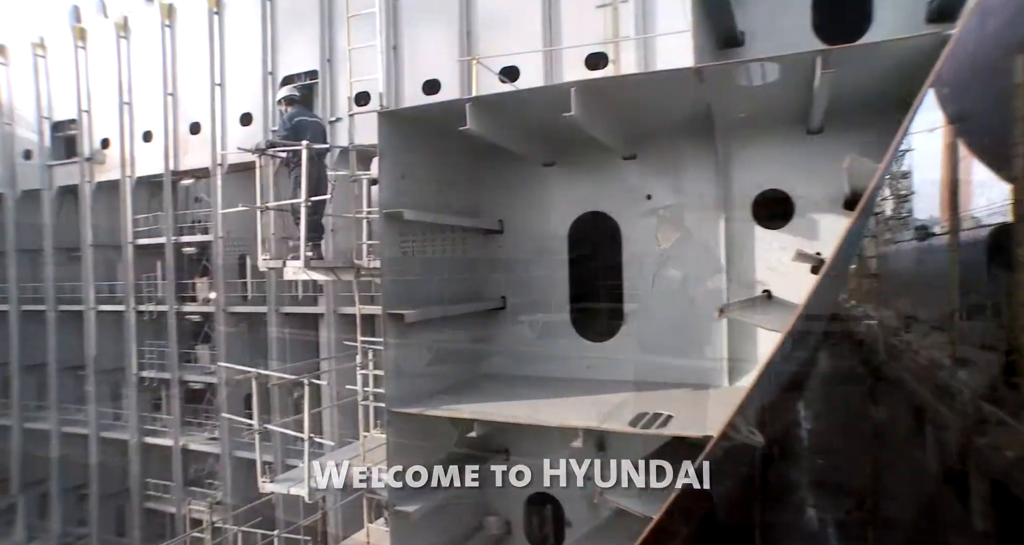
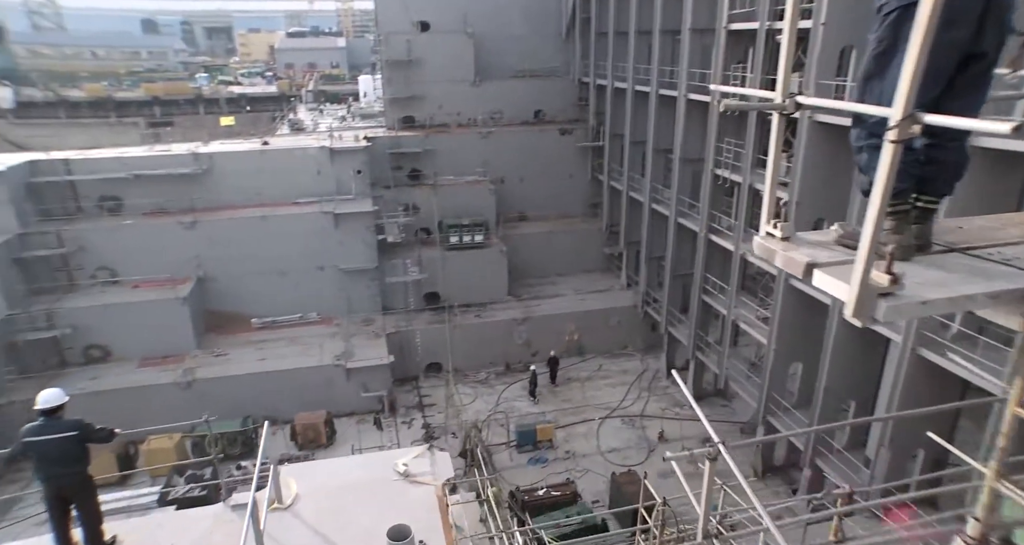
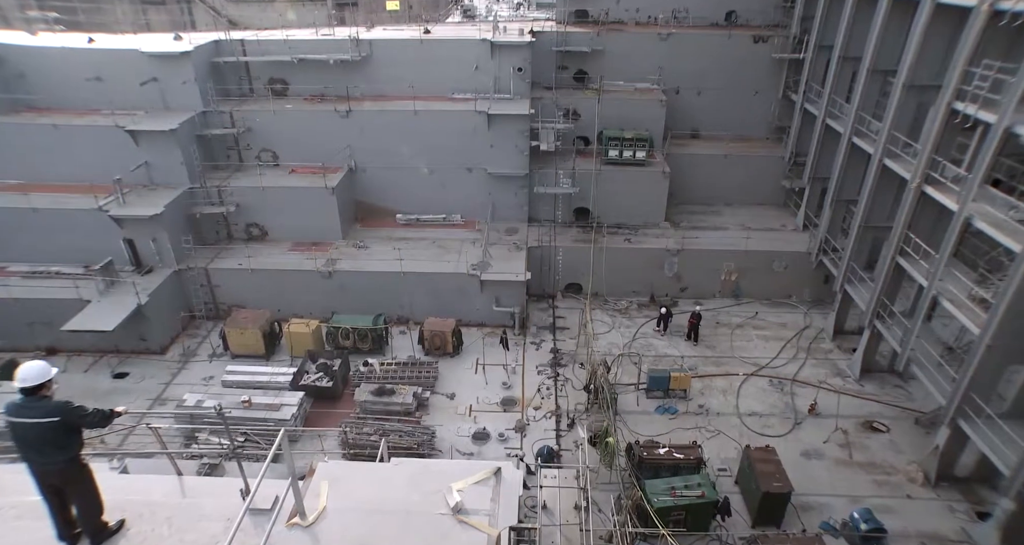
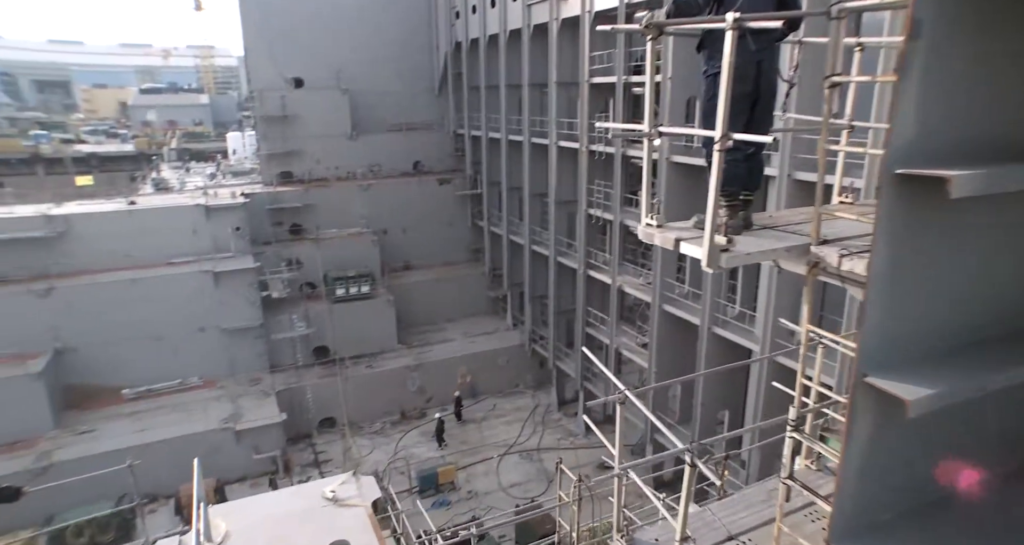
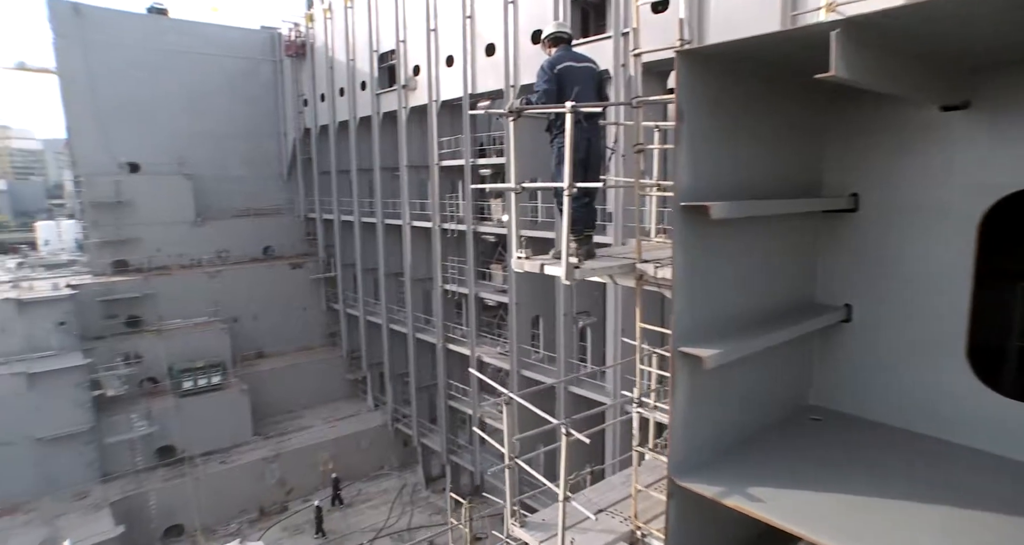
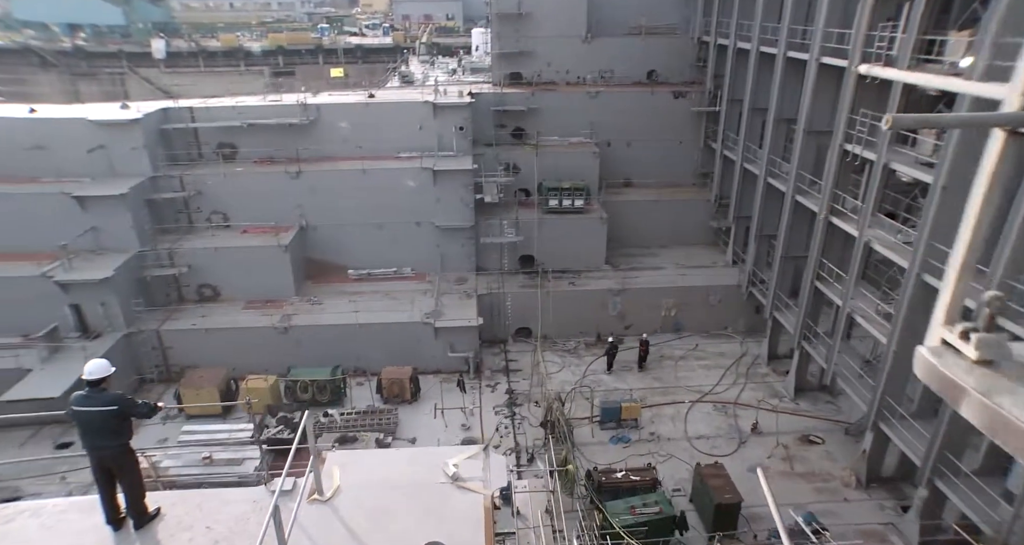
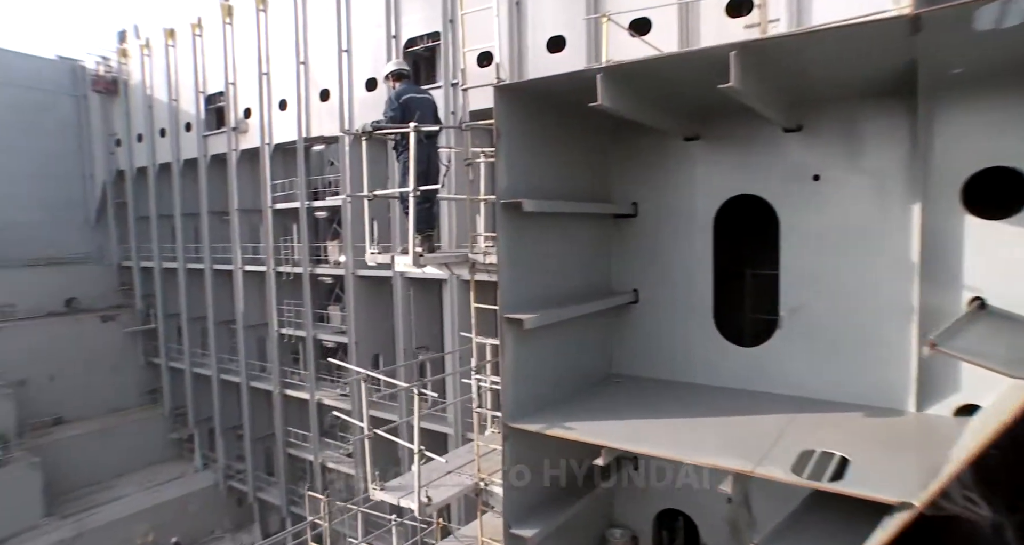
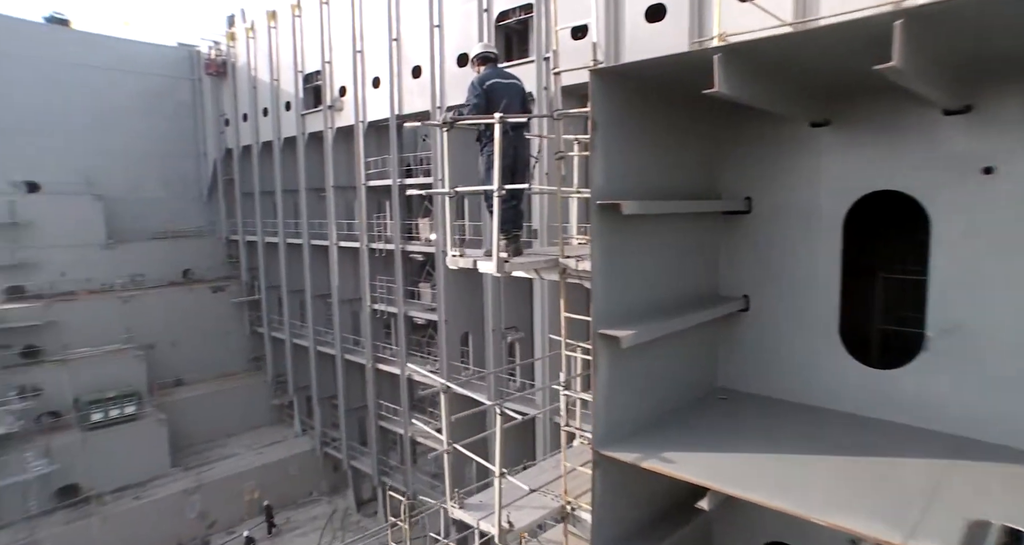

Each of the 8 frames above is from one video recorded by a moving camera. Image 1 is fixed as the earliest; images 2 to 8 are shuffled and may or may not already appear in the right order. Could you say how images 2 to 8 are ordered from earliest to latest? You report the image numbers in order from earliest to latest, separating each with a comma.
7, 8, 5, 4, 2, 6, 3
